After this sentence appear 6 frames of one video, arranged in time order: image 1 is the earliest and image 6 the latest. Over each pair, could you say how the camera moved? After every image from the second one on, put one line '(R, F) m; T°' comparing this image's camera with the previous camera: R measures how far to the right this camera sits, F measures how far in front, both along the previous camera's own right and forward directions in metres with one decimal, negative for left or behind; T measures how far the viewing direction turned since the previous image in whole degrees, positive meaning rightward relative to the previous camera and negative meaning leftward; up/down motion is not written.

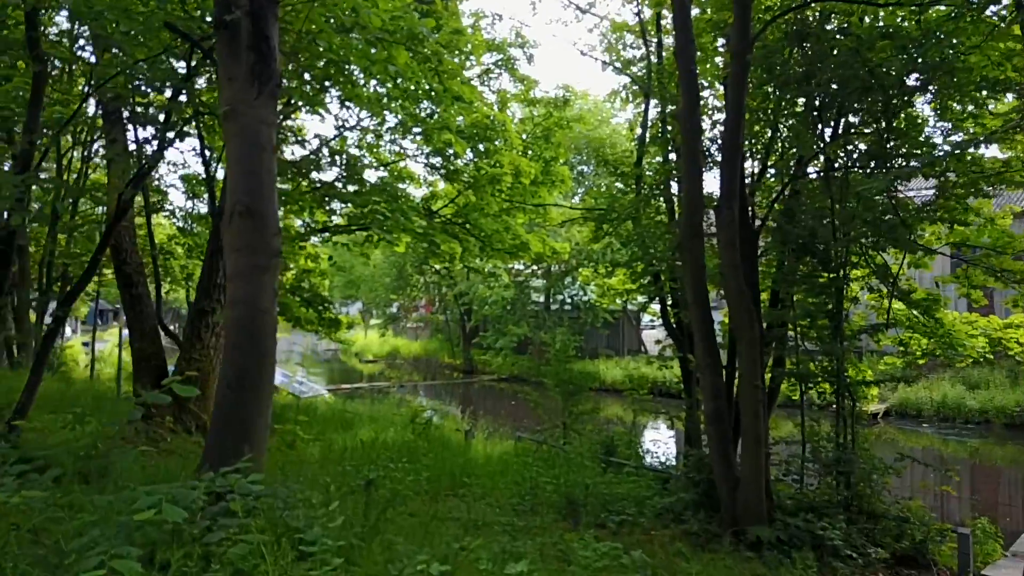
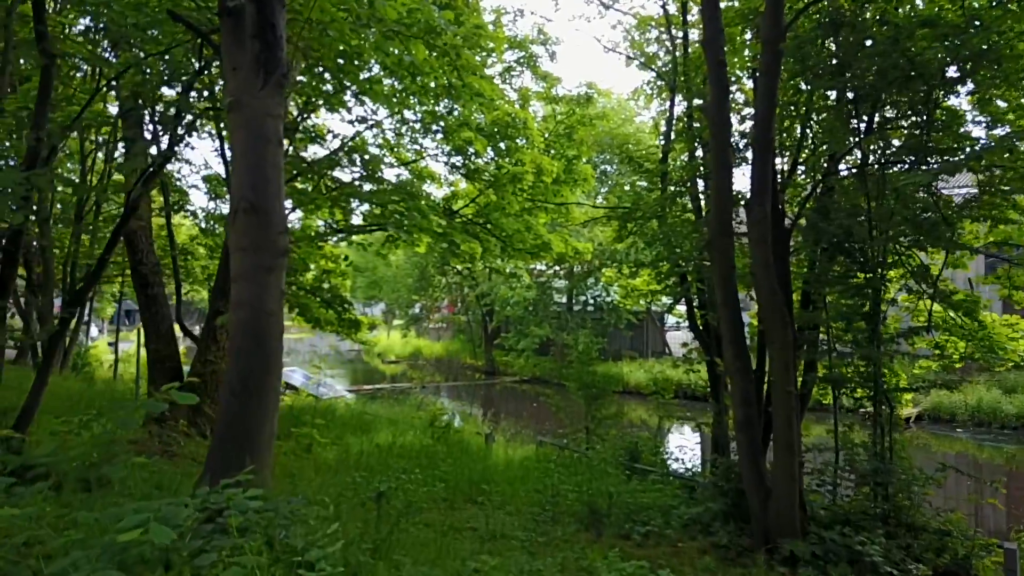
(0.0, +0.2) m; -2°
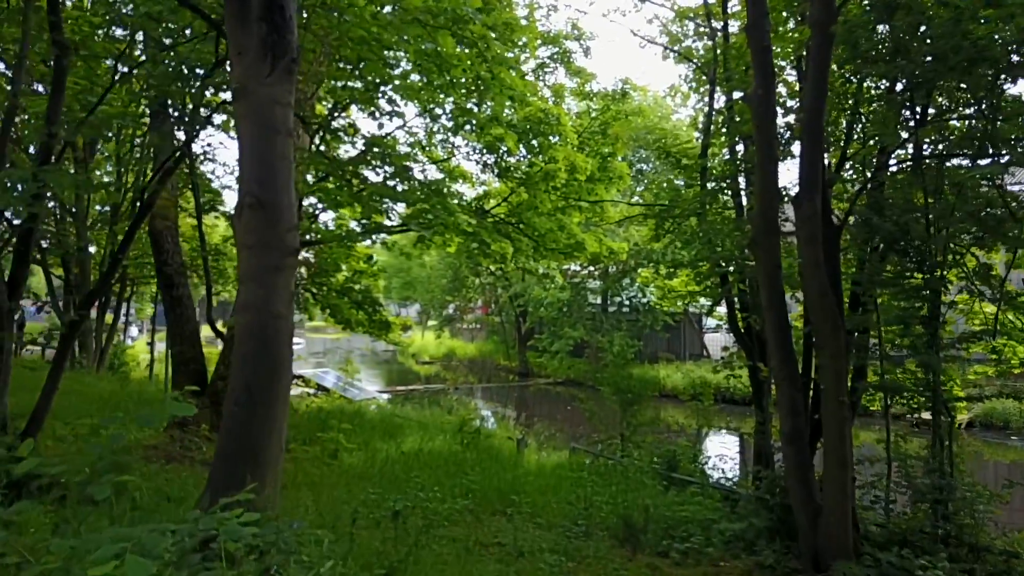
(0.0, +0.3) m; -3°
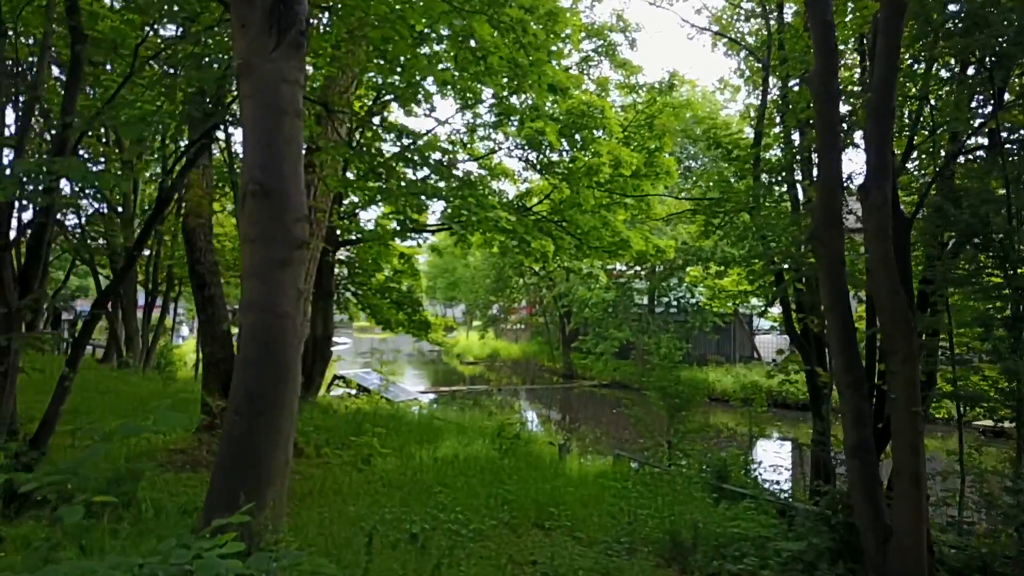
(+0.1, +0.3) m; -4°
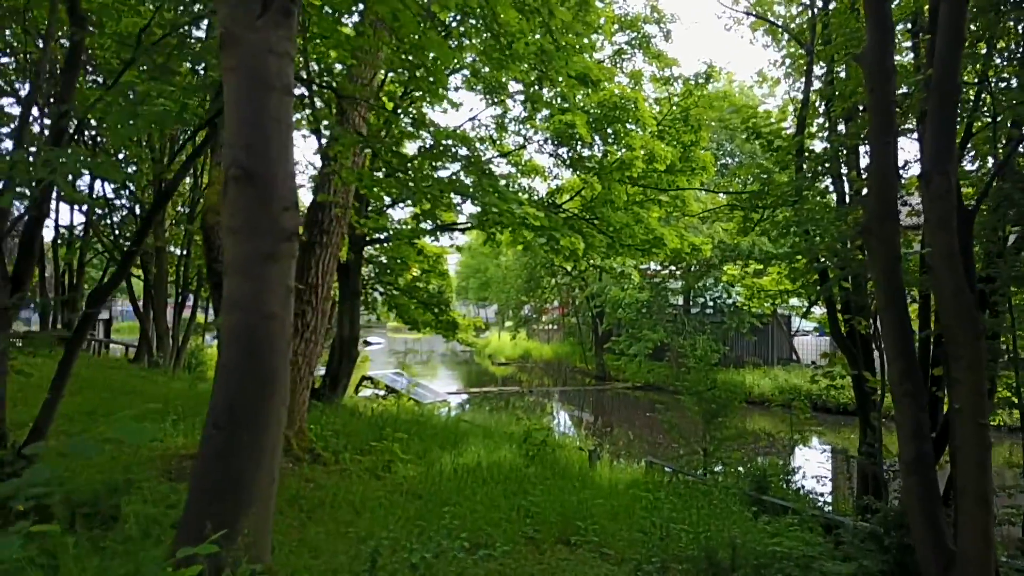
(+0.1, +0.3) m; -3°
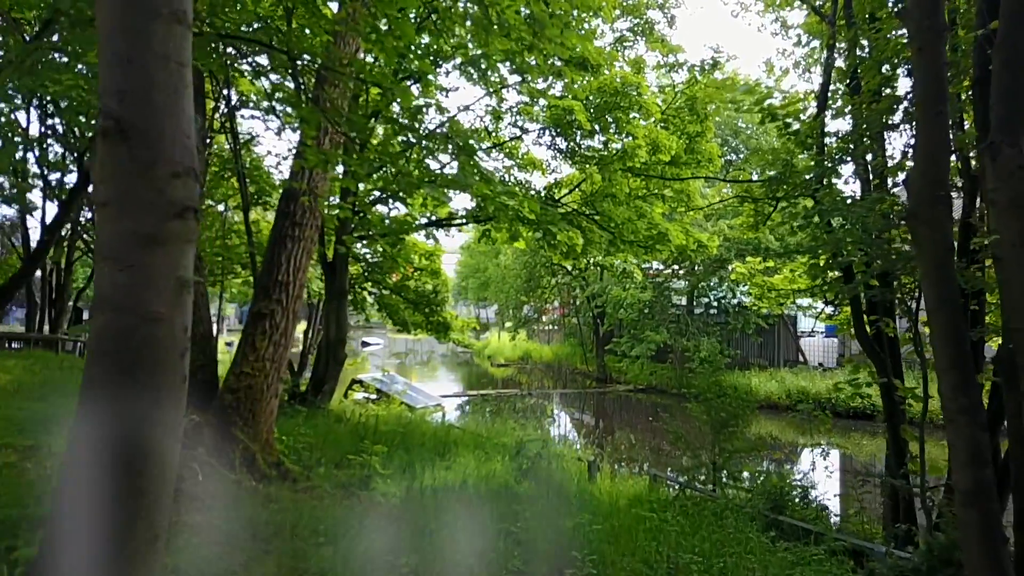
(+0.1, +0.6) m; 0°
